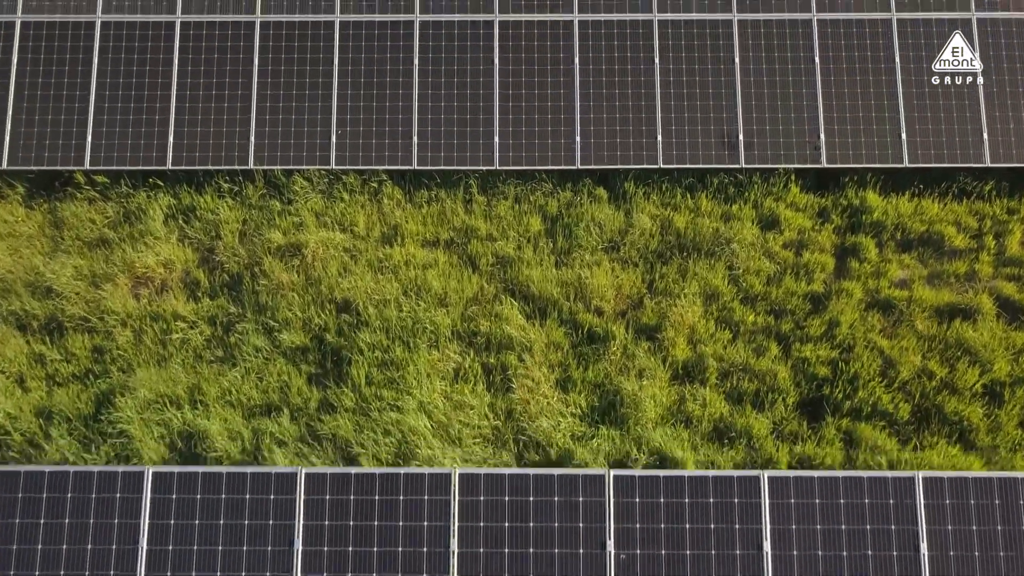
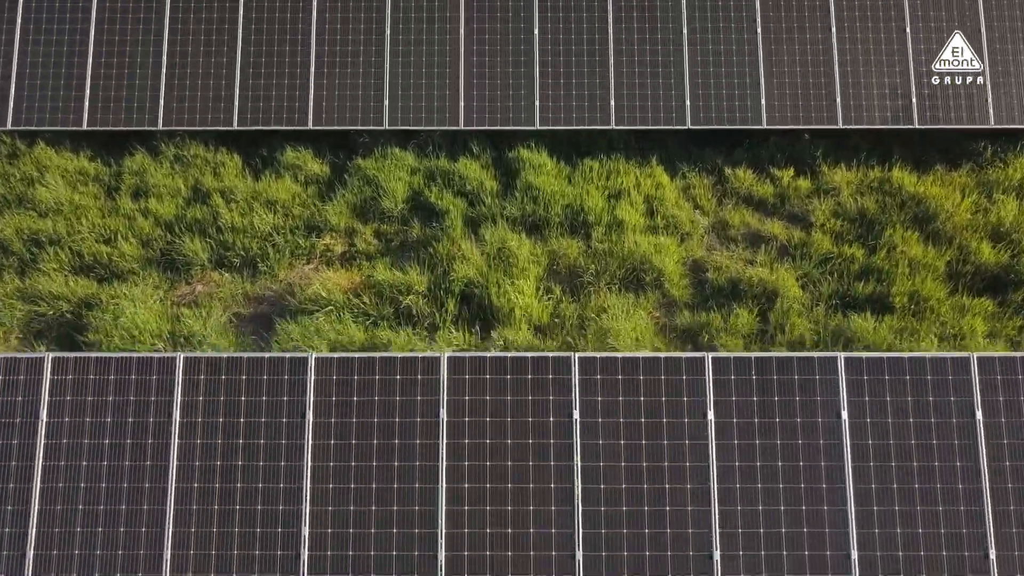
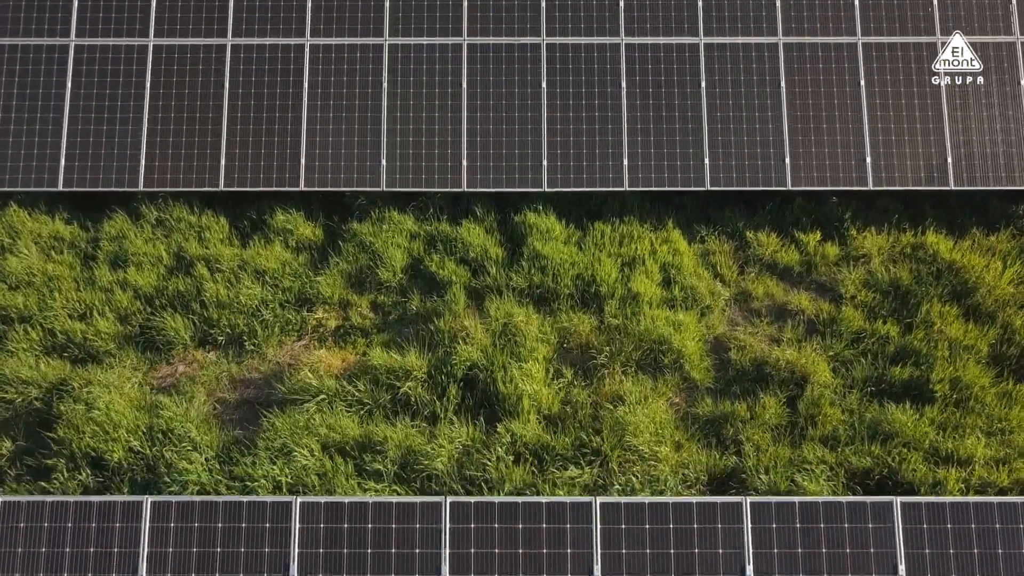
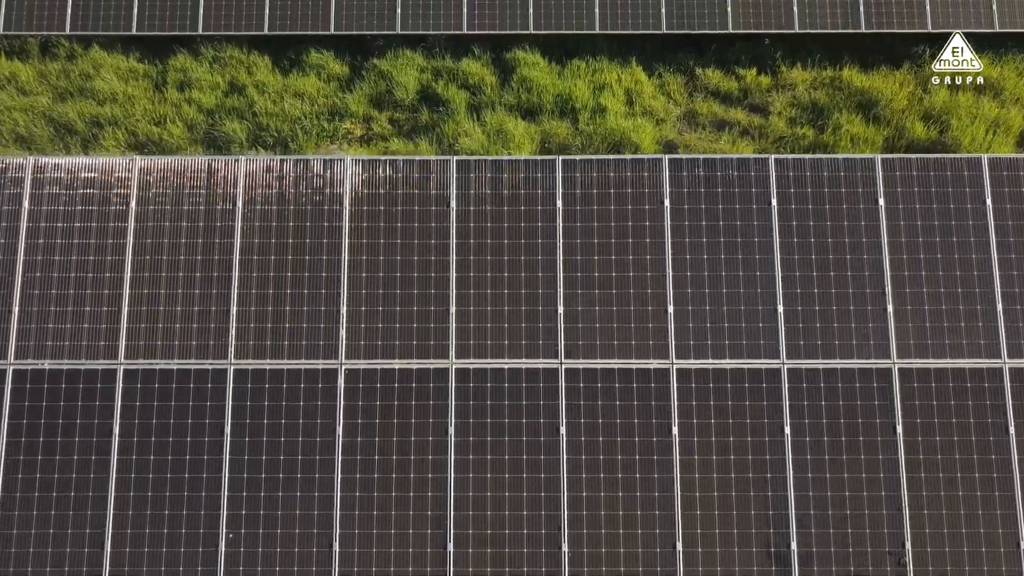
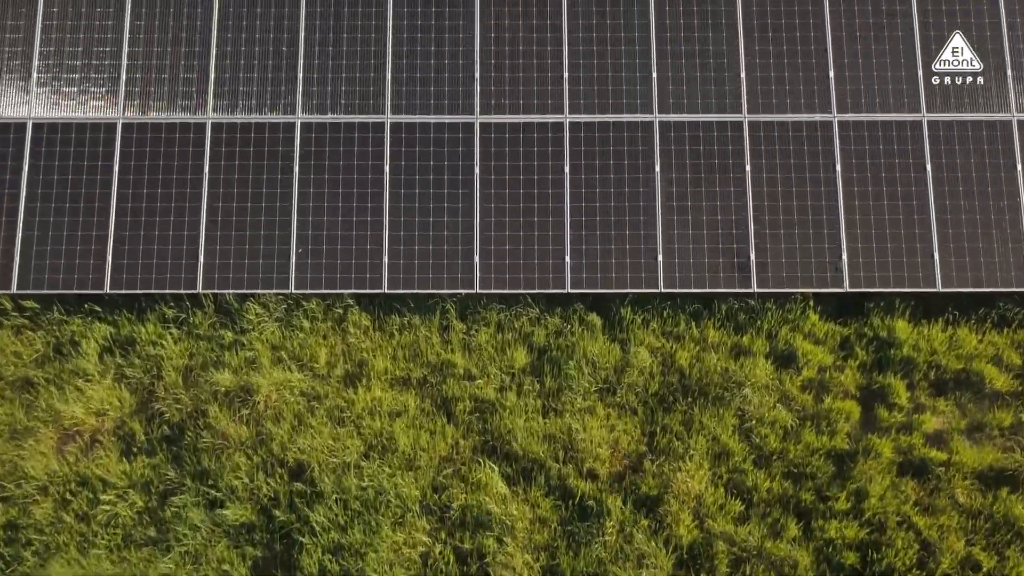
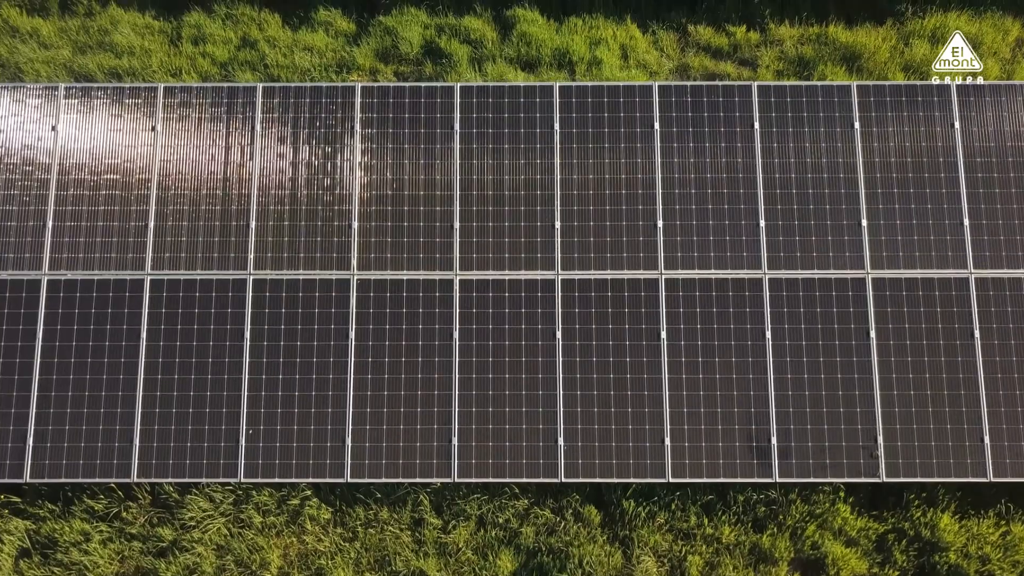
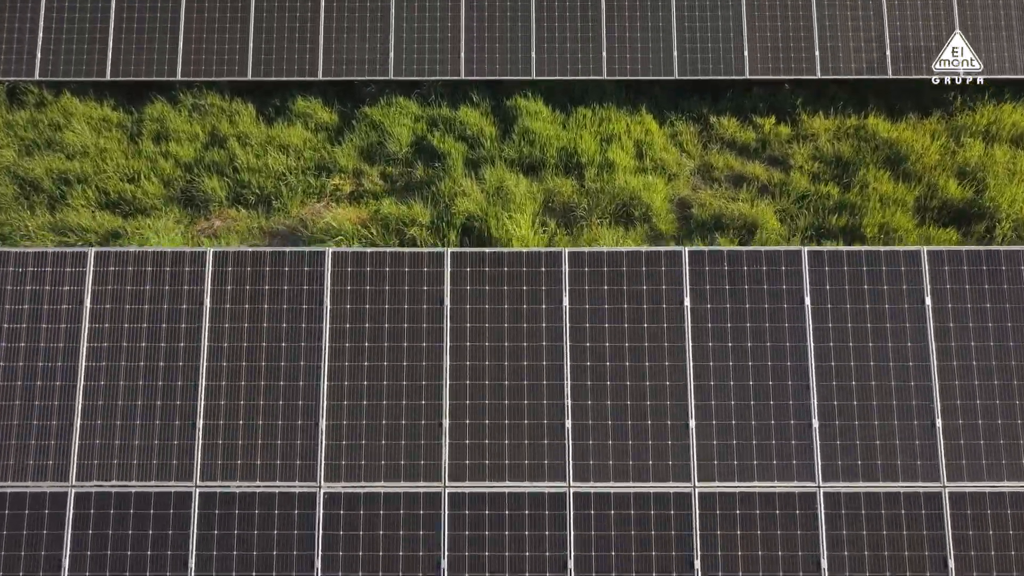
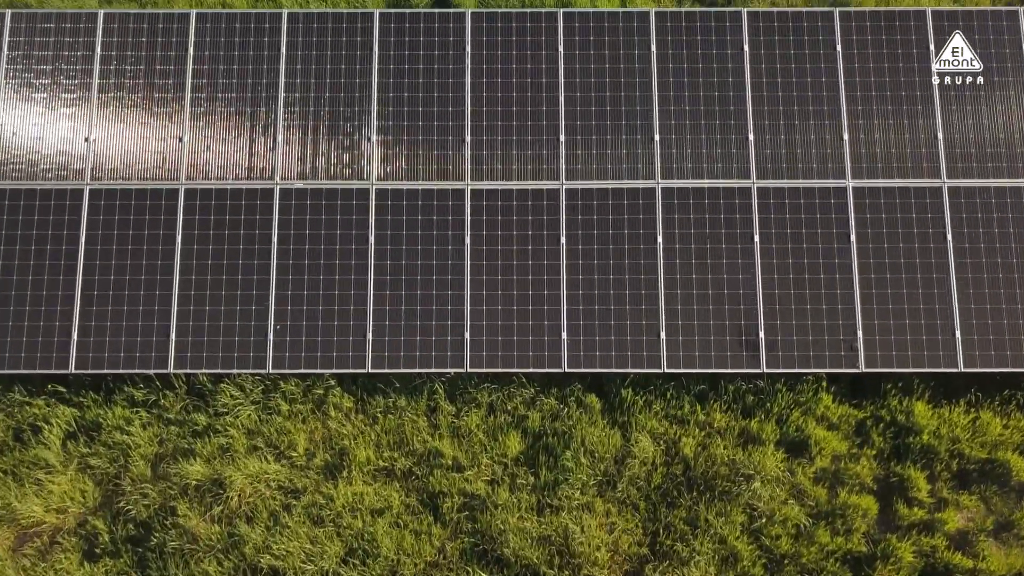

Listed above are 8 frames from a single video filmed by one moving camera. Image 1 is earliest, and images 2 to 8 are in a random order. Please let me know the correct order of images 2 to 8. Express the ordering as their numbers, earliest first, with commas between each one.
5, 8, 6, 4, 7, 2, 3
